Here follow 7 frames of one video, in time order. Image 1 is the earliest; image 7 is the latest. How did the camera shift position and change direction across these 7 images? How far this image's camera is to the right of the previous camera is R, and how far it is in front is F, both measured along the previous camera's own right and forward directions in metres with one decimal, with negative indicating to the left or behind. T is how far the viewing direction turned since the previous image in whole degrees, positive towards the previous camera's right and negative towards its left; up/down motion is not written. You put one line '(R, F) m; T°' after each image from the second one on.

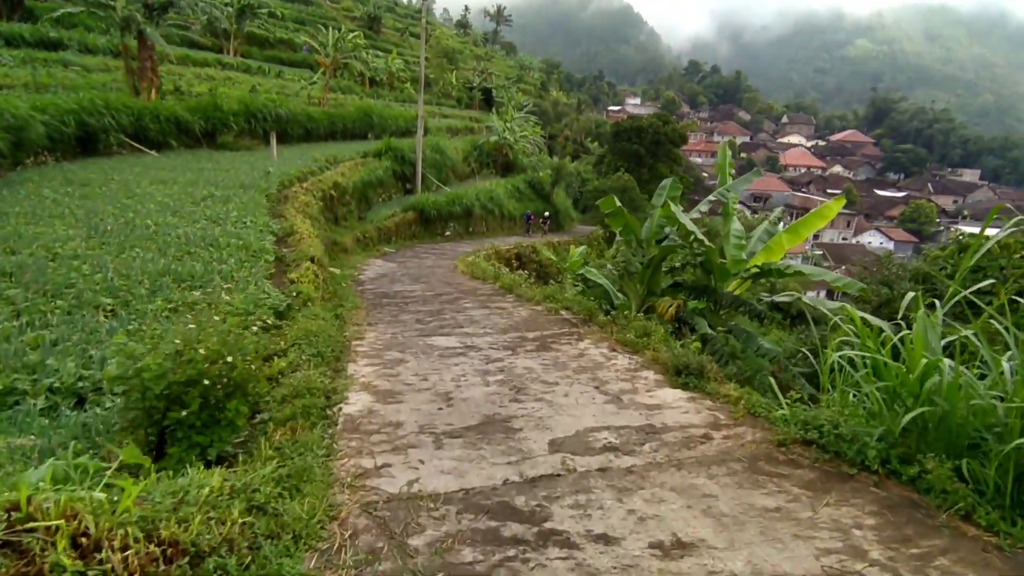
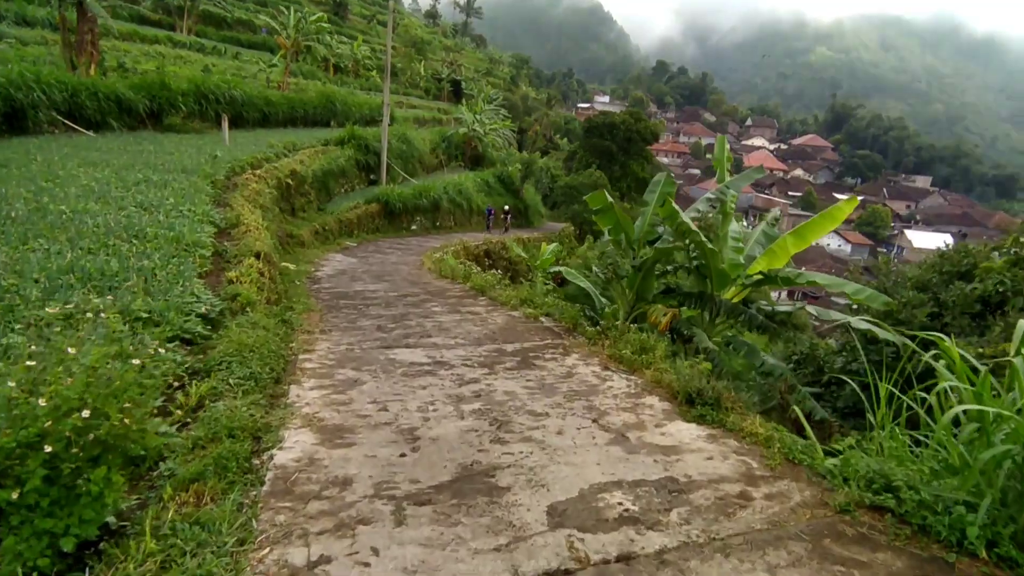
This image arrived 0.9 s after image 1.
(-0.1, +0.8) m; +3°
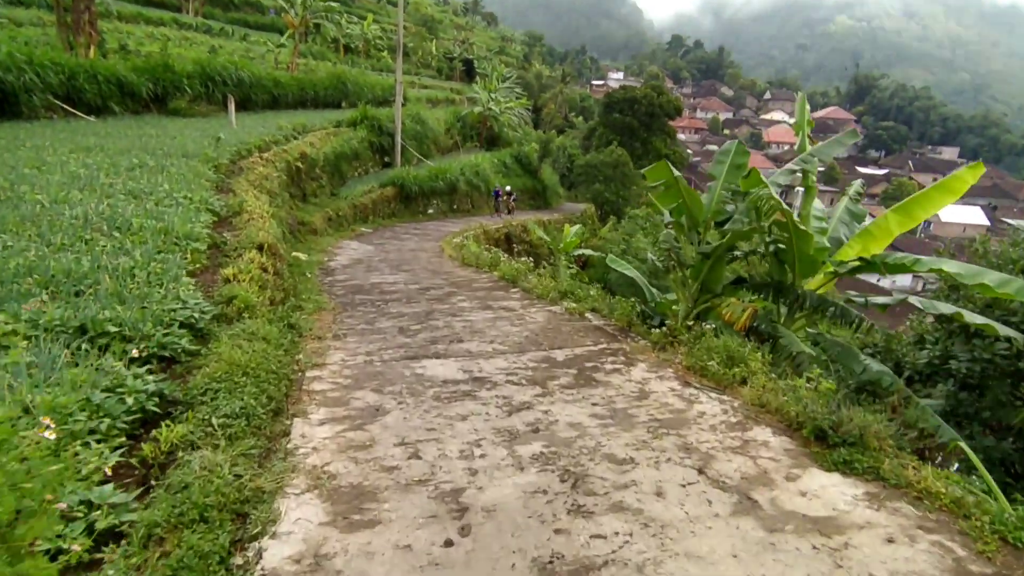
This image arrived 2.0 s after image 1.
(-0.3, +1.0) m; -2°
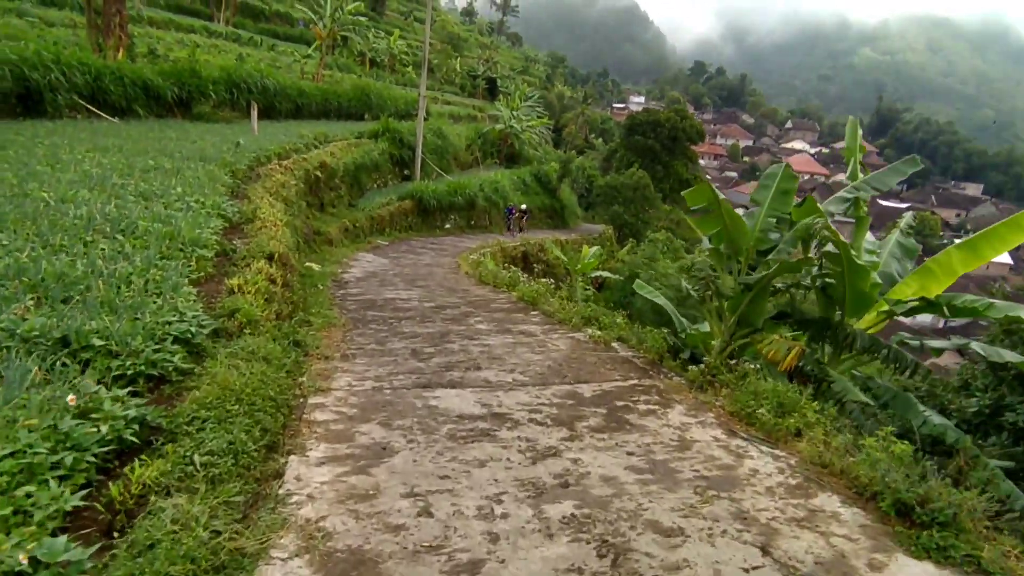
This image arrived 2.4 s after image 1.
(-0.1, +0.4) m; -1°
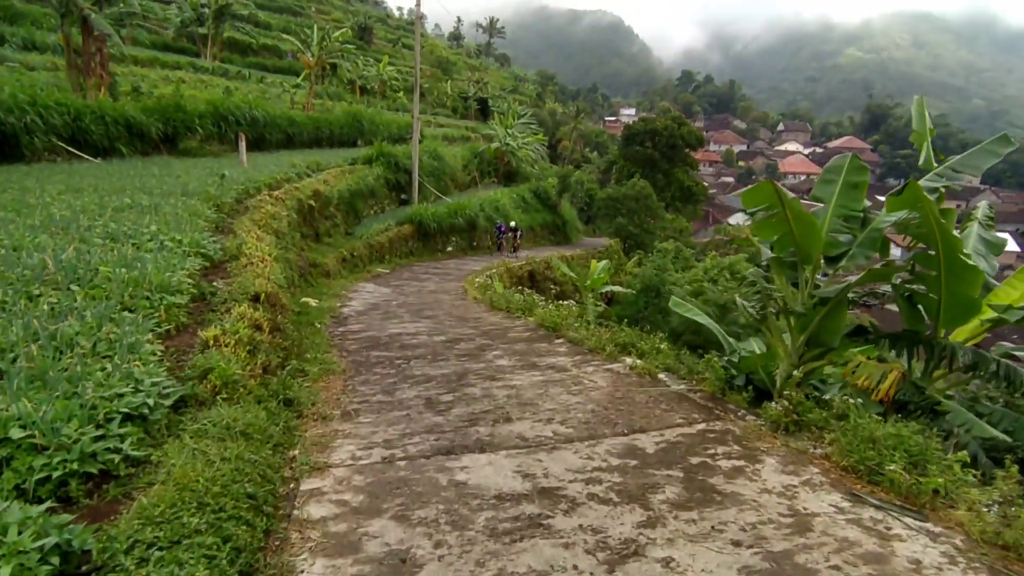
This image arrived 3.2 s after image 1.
(-0.2, +0.8) m; 0°
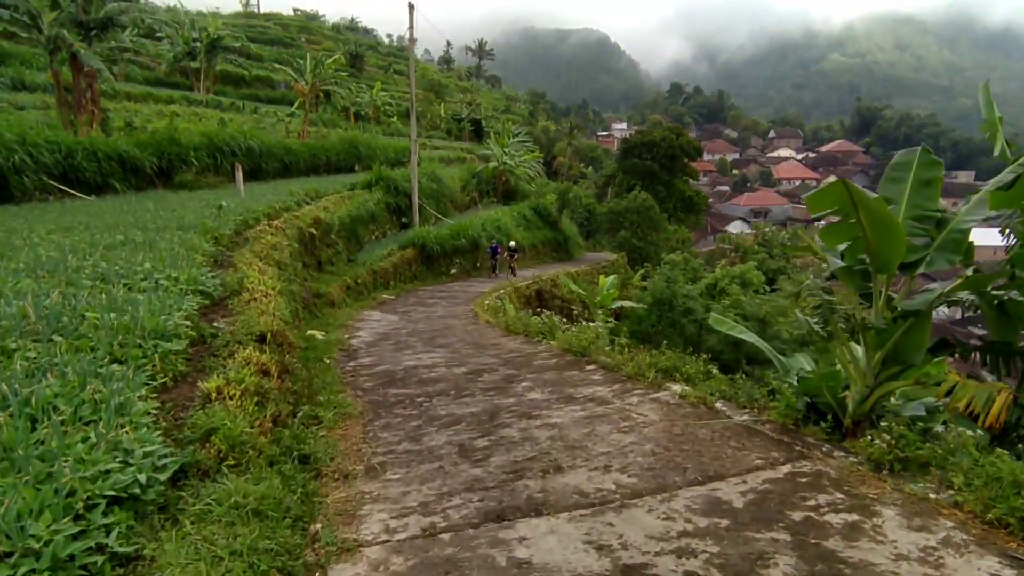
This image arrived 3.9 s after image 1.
(-0.3, +0.5) m; 0°
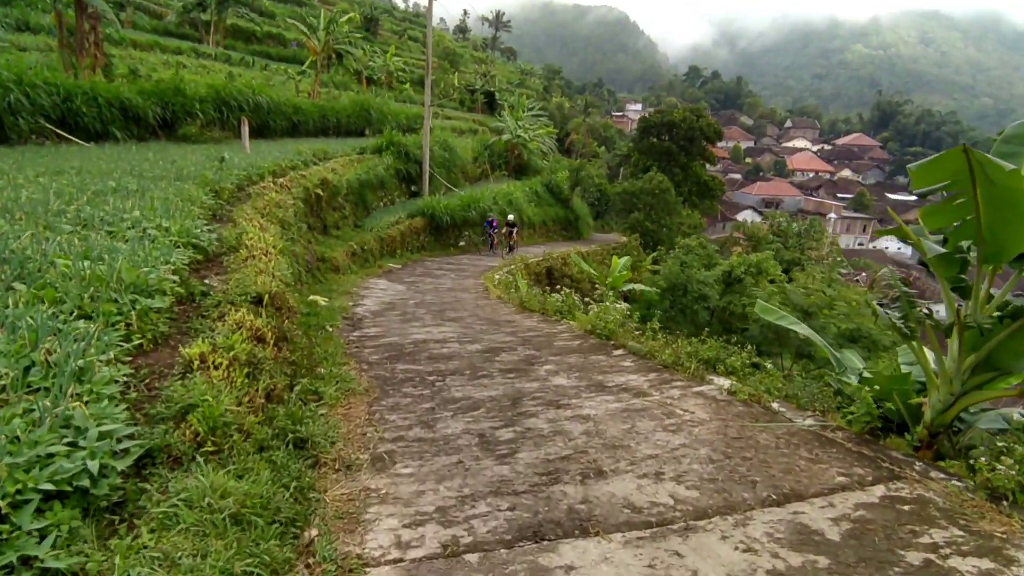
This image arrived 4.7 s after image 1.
(-0.2, +0.6) m; 0°
